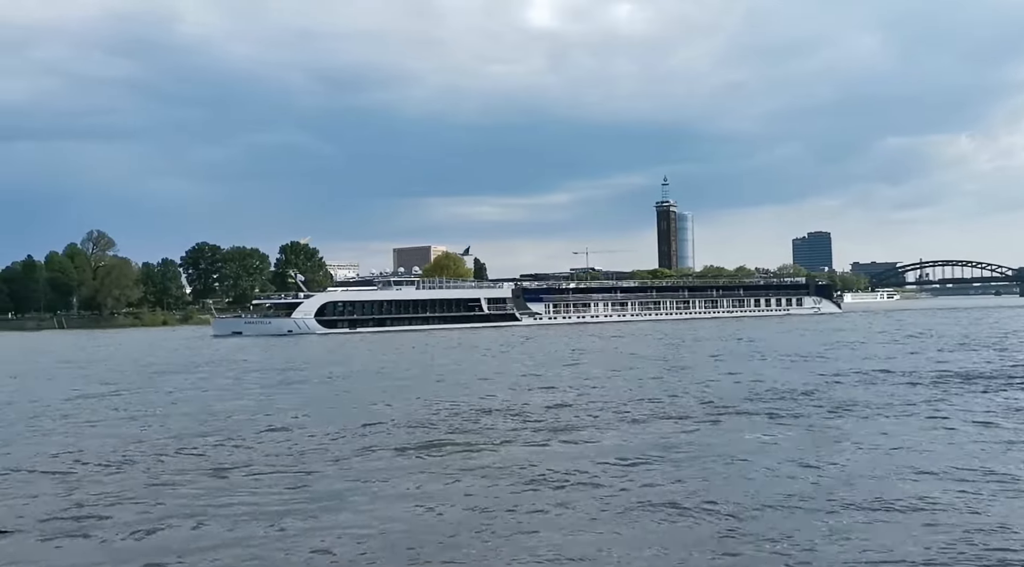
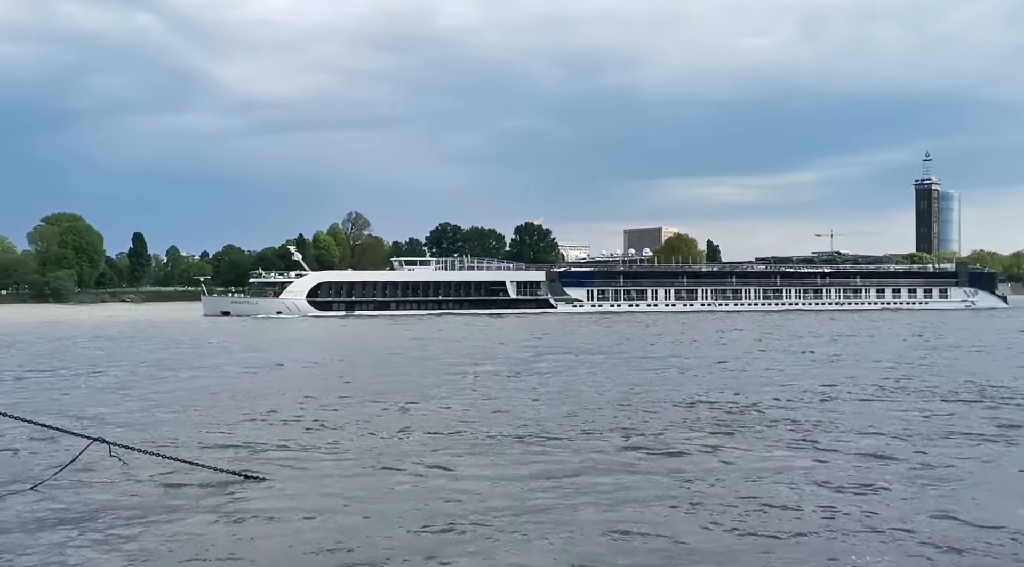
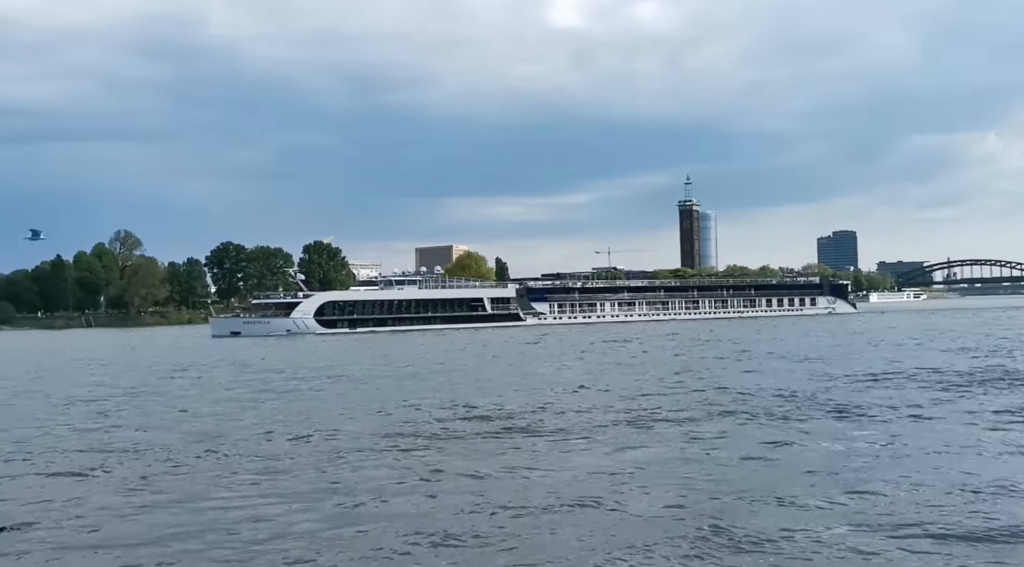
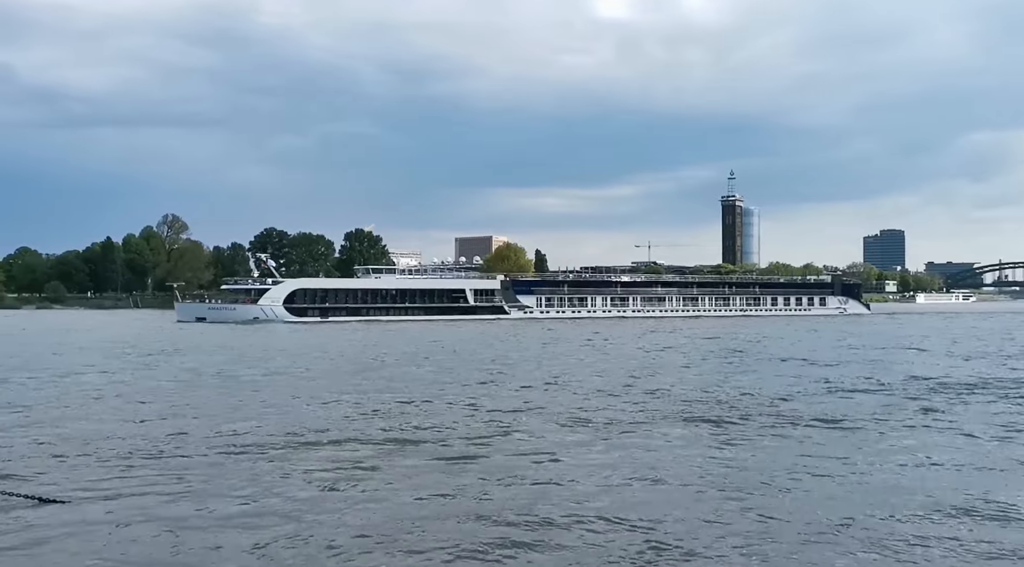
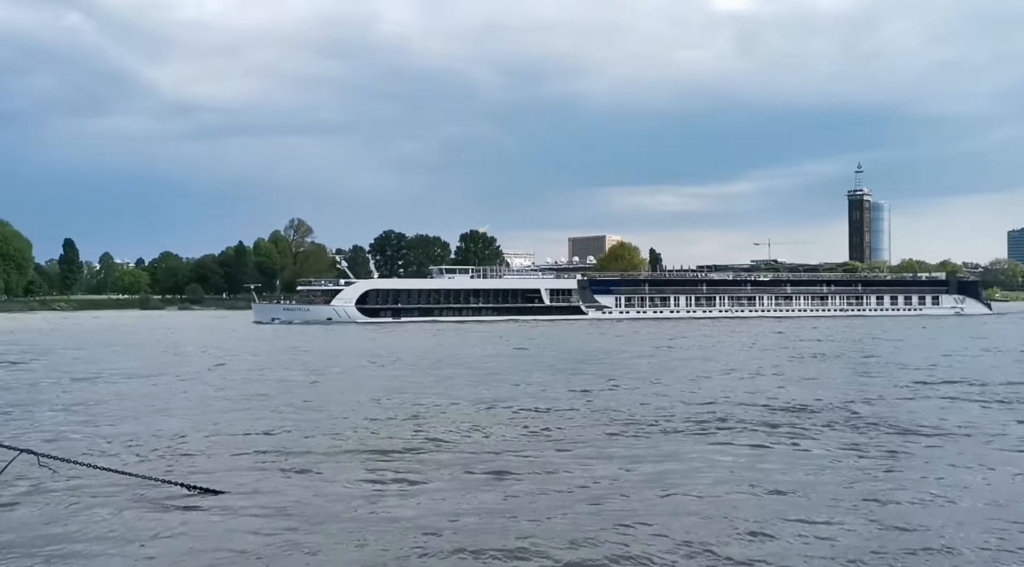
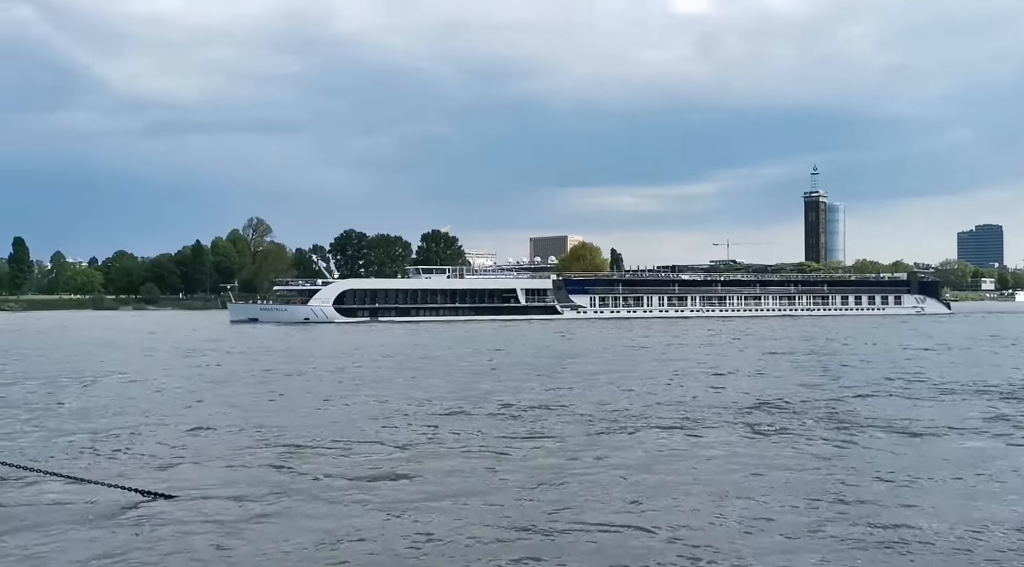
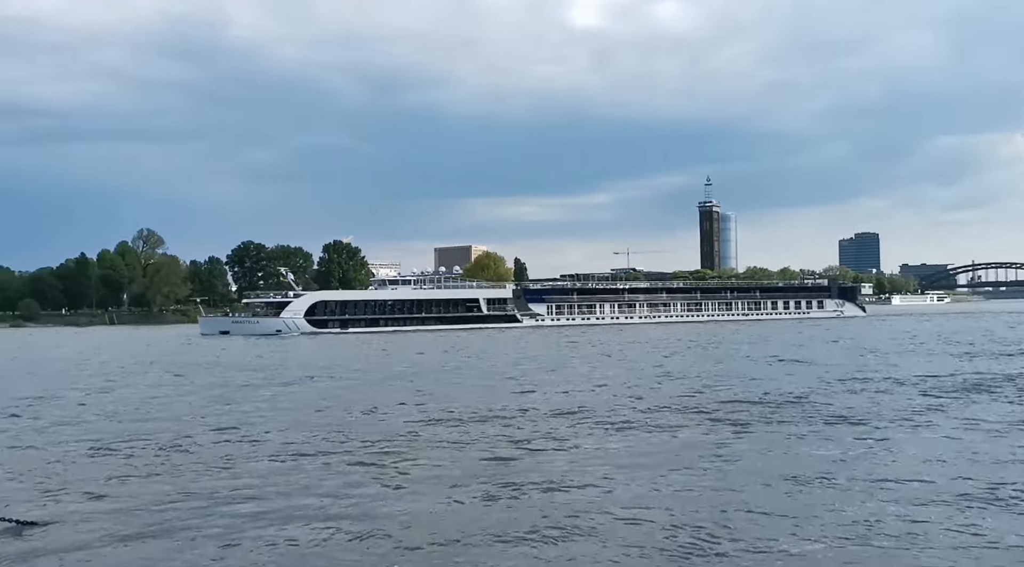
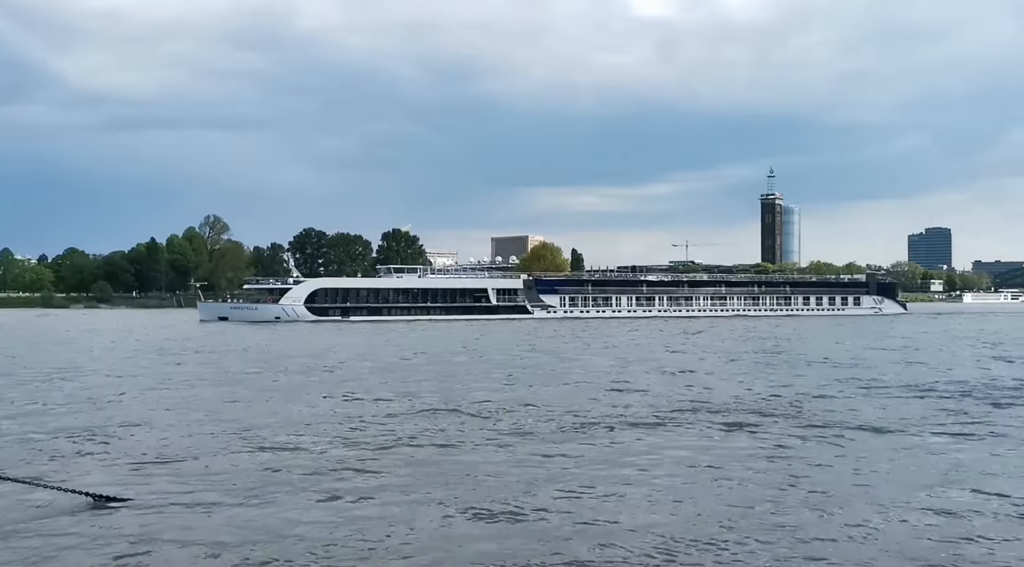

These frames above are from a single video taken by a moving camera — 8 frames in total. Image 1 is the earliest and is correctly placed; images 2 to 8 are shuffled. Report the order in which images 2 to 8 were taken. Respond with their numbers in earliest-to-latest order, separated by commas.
3, 7, 4, 8, 6, 5, 2
